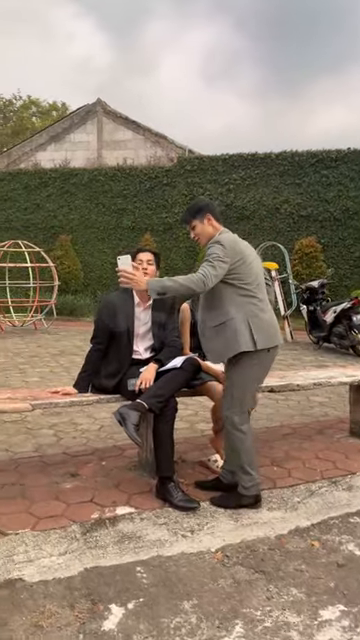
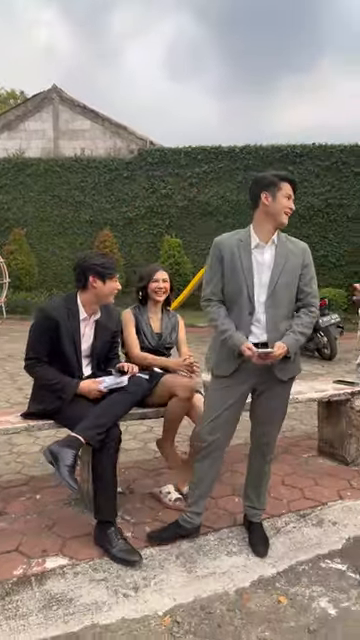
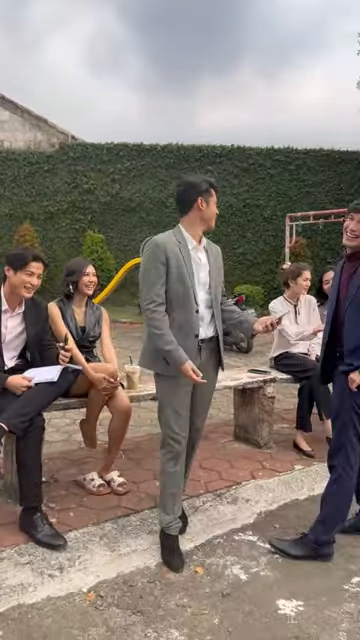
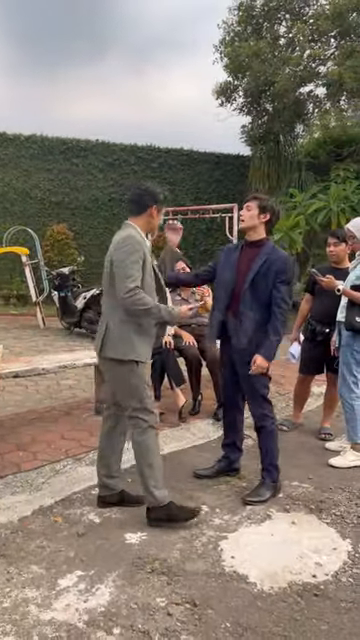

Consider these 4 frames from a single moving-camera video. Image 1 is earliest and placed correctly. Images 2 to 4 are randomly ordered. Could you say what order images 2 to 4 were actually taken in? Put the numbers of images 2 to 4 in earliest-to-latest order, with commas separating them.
2, 3, 4
